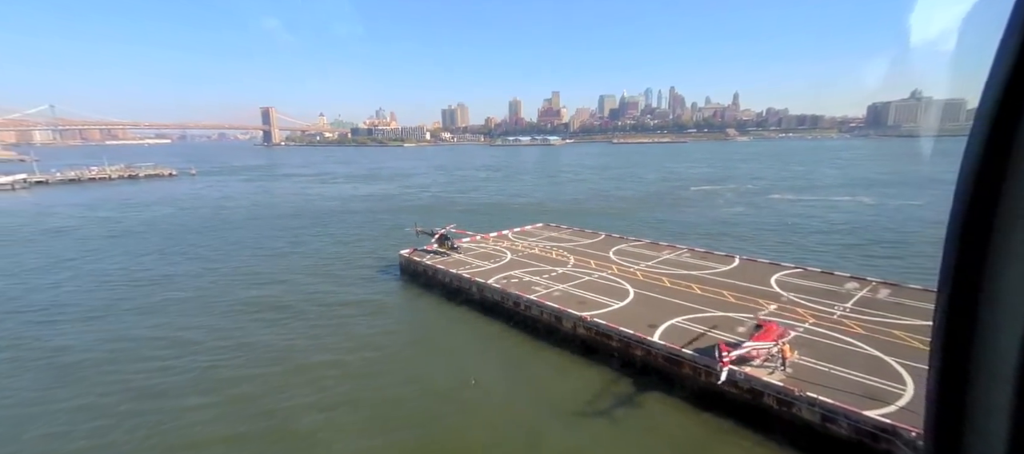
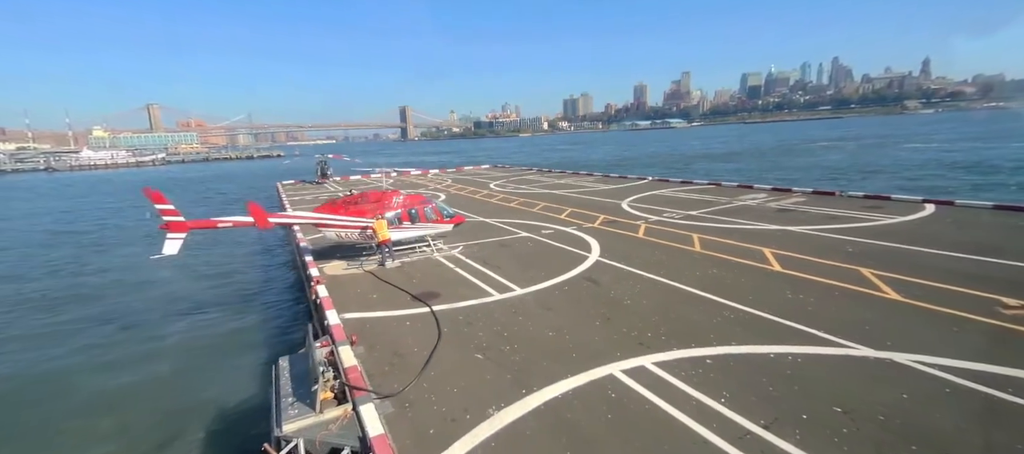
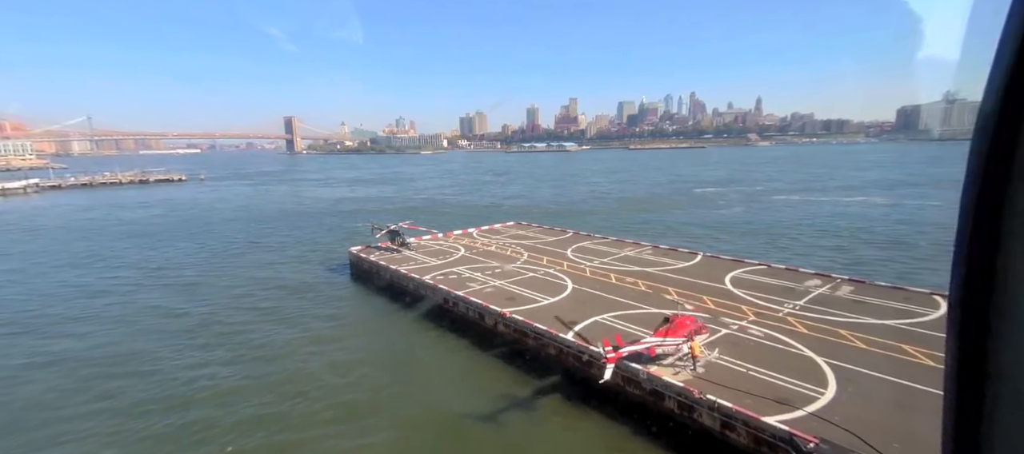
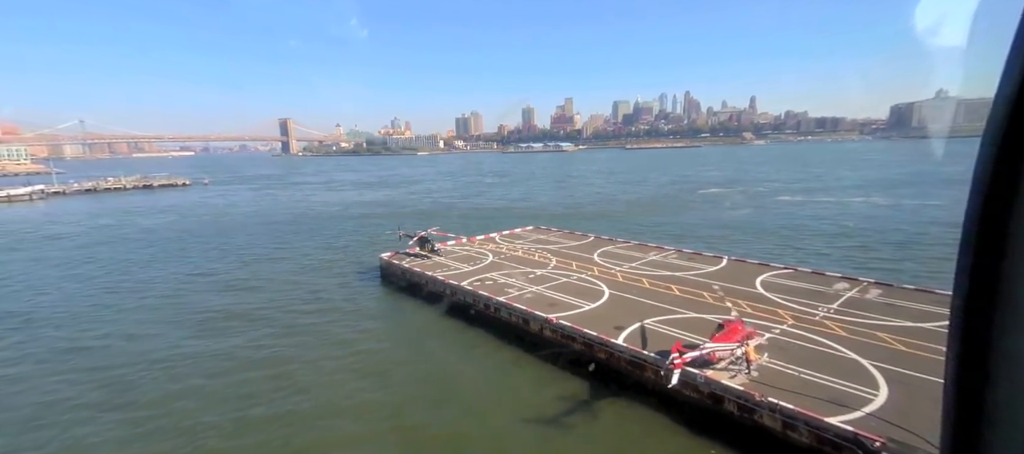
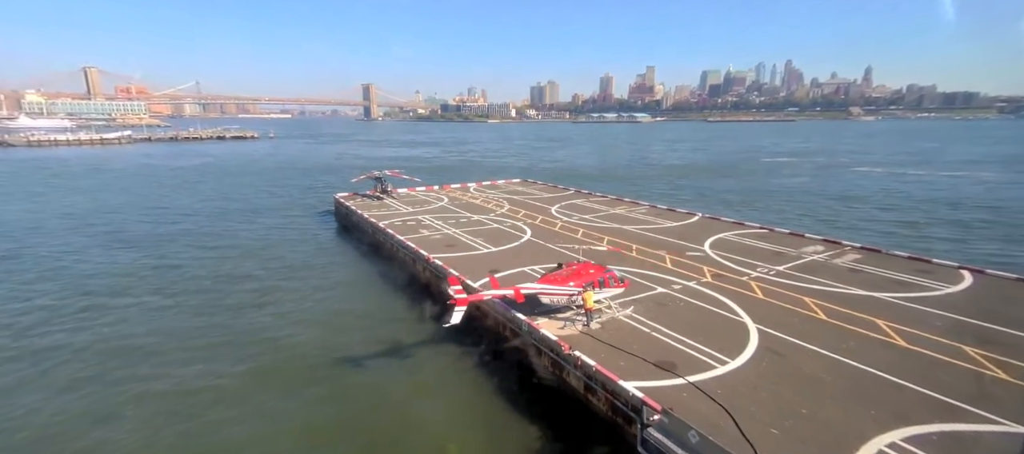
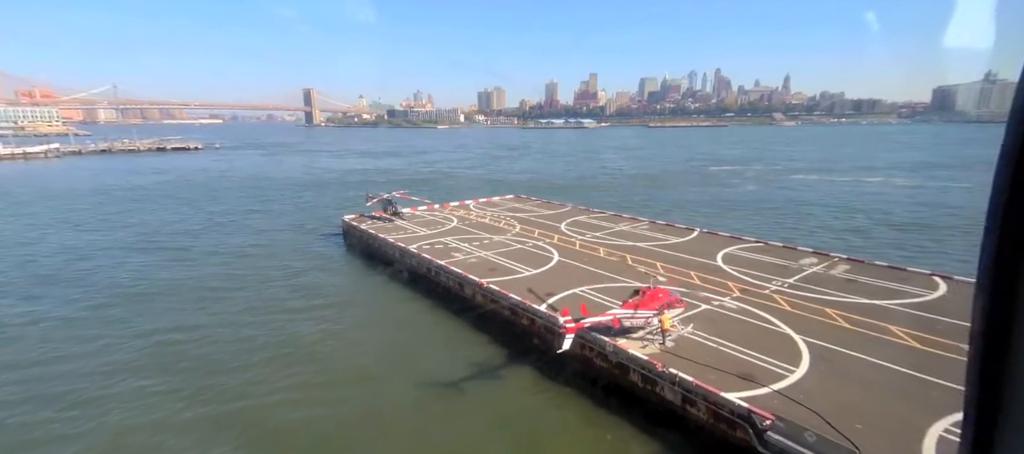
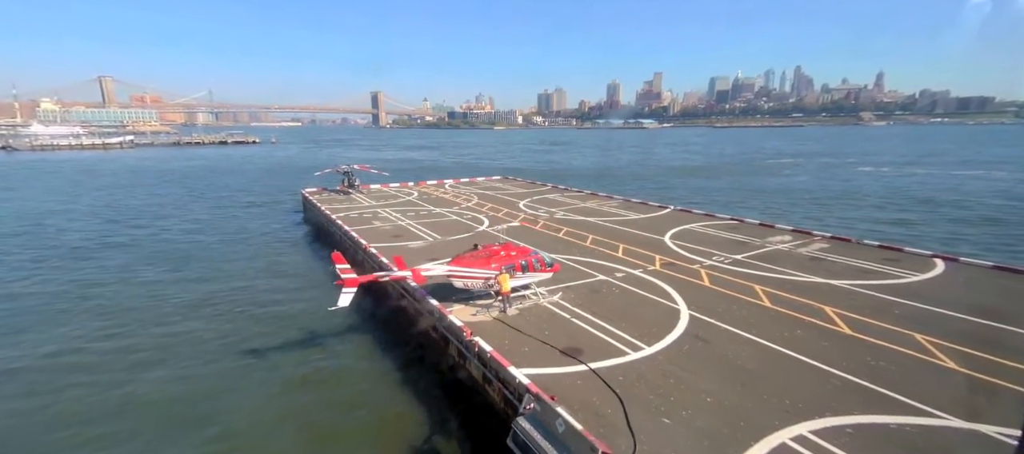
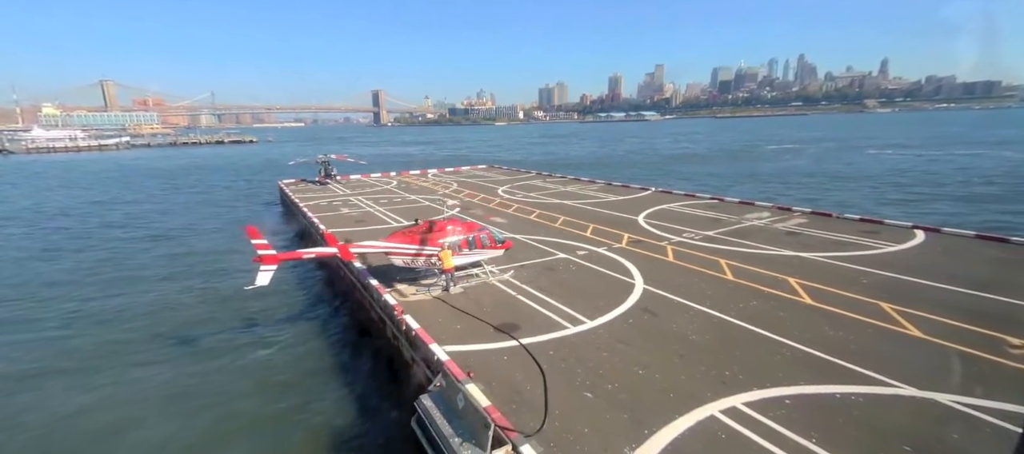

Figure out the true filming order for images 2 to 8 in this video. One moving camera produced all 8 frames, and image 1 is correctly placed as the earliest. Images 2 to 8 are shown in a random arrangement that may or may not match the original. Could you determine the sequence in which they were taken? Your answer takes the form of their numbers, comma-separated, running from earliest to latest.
4, 3, 6, 5, 7, 8, 2
